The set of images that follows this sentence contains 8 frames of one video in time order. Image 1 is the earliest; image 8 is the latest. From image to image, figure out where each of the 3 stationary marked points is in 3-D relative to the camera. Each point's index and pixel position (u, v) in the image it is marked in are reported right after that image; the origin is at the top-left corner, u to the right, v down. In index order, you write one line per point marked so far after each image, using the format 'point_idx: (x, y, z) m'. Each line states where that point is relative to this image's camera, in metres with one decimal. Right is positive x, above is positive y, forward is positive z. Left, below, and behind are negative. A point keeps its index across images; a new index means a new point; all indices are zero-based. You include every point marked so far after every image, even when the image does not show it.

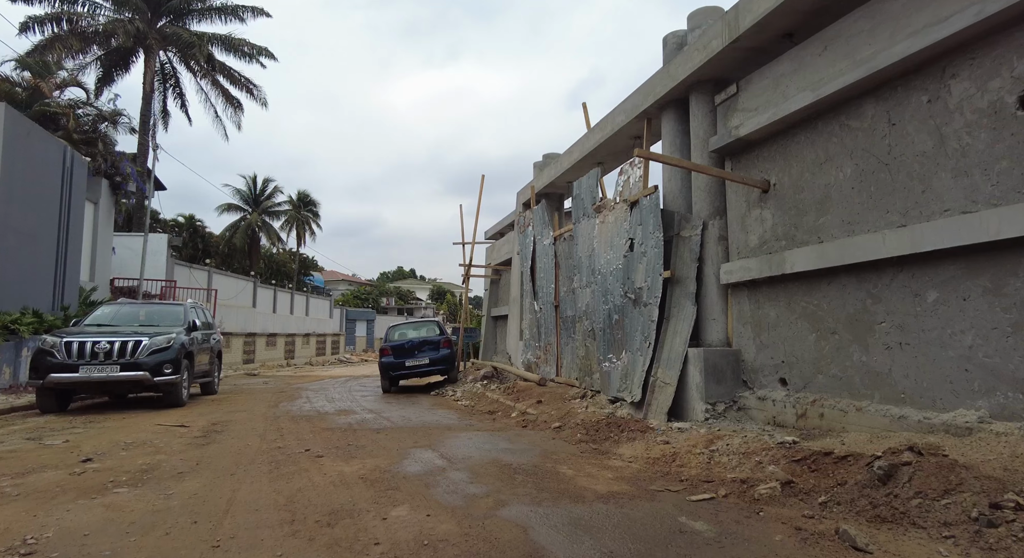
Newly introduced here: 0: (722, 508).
0: (+1.3, -1.4, +3.5) m
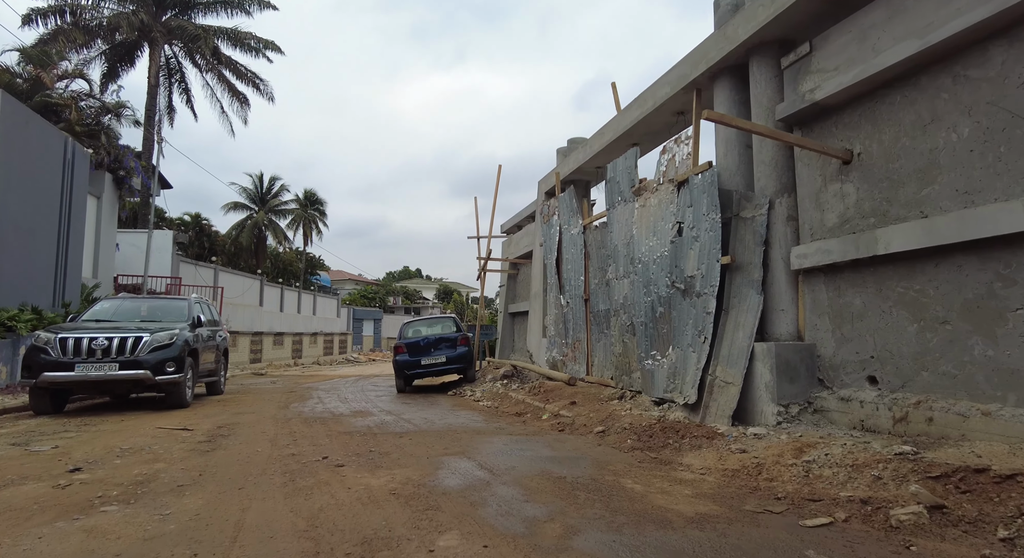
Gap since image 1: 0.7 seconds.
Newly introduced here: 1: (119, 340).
0: (+1.6, -1.2, +2.8) m
1: (-6.0, -0.9, +8.7) m
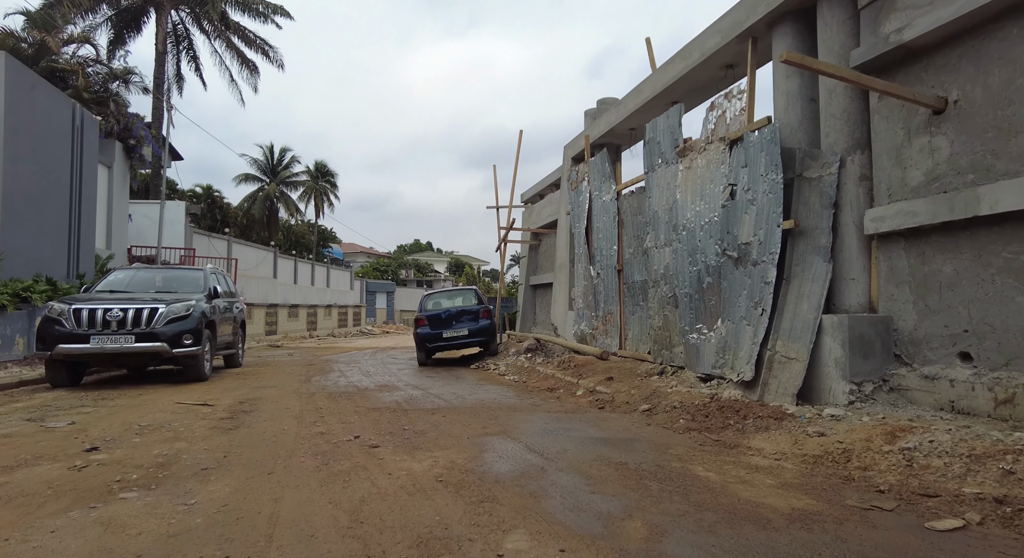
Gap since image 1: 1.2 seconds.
0: (+2.0, -1.1, +2.3) m
1: (-5.5, -0.5, +8.4) m
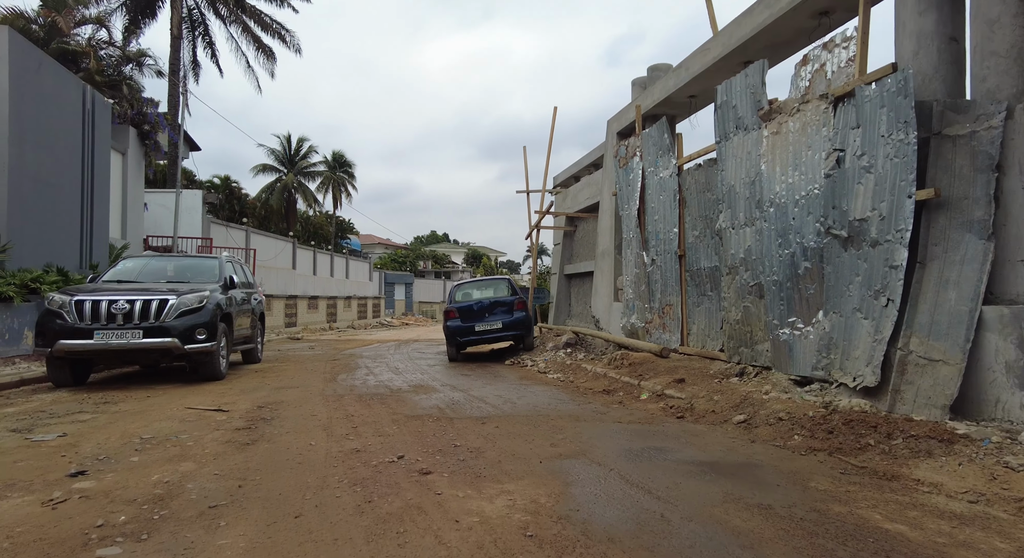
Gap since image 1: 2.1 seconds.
0: (+2.5, -1.0, +1.3) m
1: (-4.9, -0.3, +7.6) m
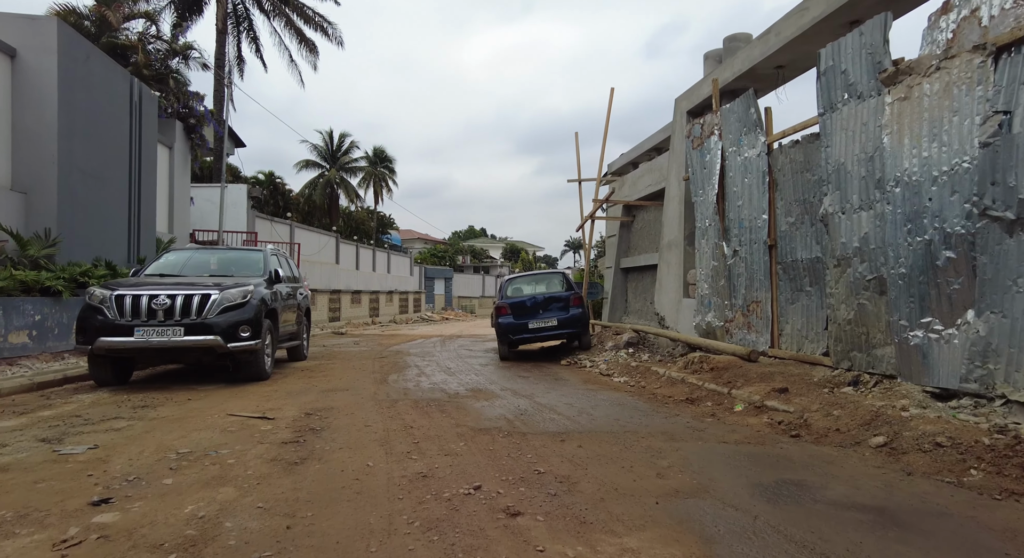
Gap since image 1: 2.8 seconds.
0: (+2.8, -1.0, +0.4) m
1: (-4.1, -0.2, +7.1) m
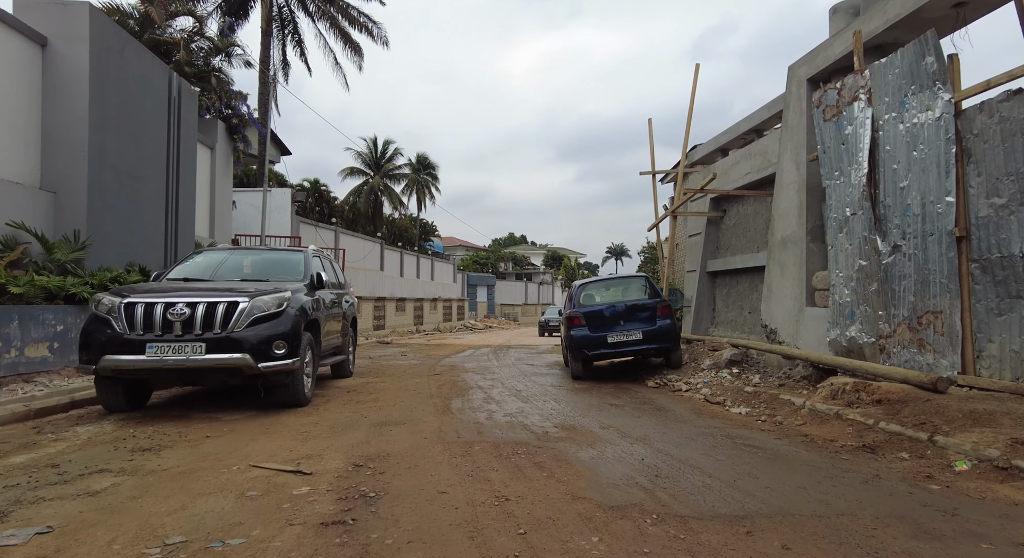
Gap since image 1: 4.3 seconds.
0: (+3.3, -0.9, -1.3) m
1: (-3.1, -0.3, +5.9) m
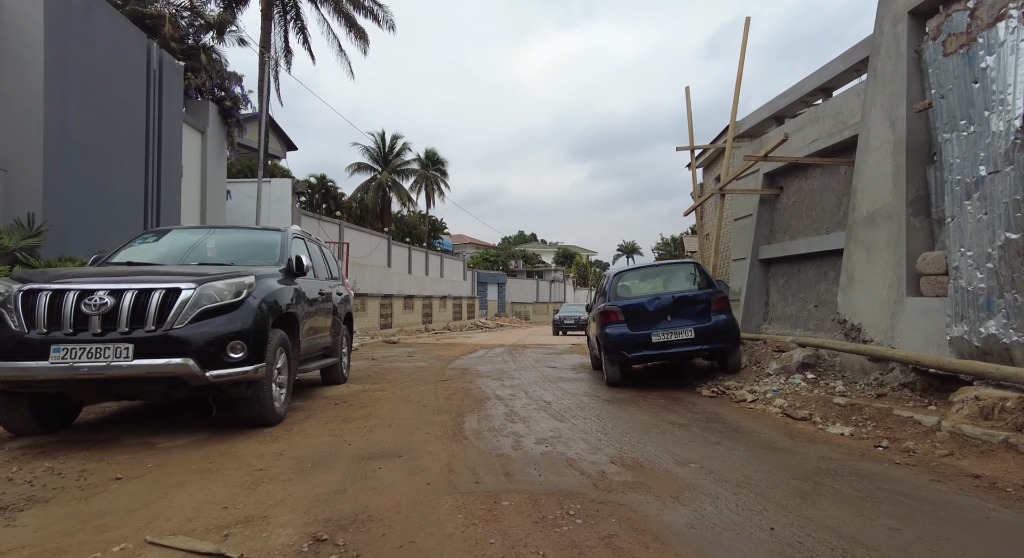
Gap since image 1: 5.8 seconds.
0: (+3.5, -0.8, -2.9) m
1: (-2.9, -0.1, +4.4) m
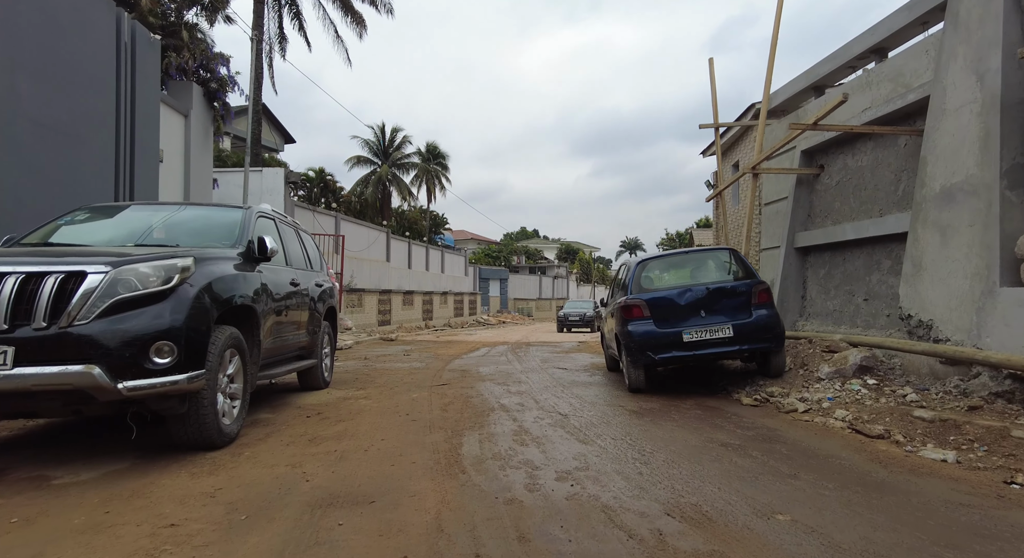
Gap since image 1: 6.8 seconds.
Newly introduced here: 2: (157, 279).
0: (+3.5, -0.7, -4.1) m
1: (-2.8, 0.0, +3.2) m
2: (-2.2, 0.0, +3.6) m
